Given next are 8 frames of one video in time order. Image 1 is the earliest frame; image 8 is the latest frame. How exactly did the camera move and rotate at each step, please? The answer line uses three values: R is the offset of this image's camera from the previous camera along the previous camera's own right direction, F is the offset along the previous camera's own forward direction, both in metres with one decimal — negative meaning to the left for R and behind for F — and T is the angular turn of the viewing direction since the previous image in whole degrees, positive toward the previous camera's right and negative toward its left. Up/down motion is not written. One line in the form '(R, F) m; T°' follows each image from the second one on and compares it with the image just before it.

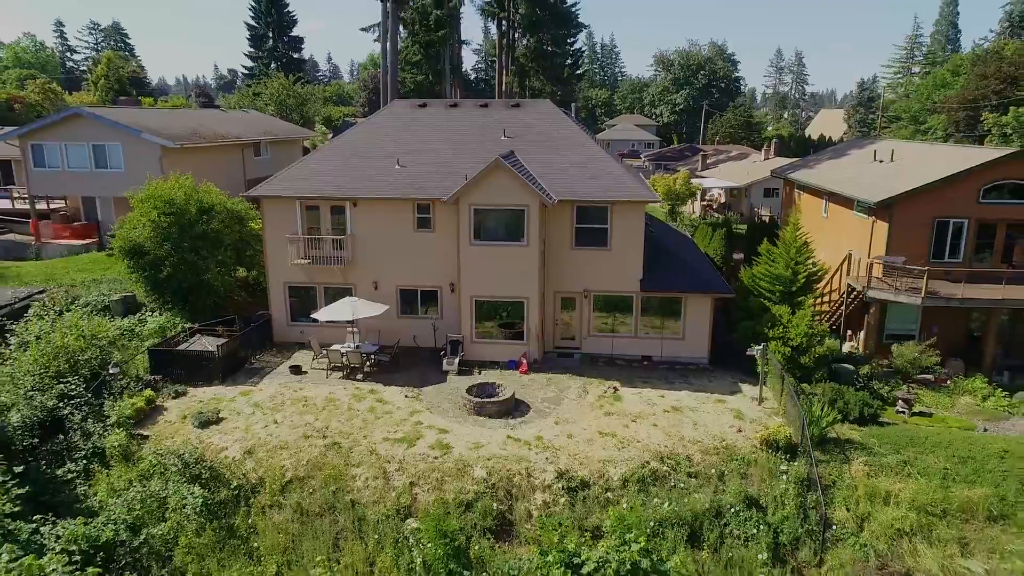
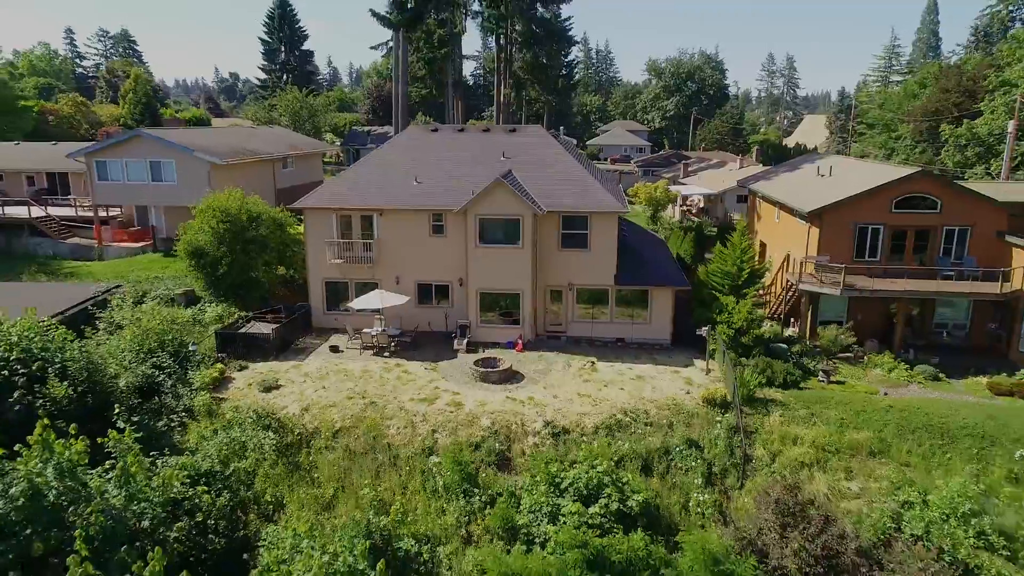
(0.0, -2.1) m; 0°
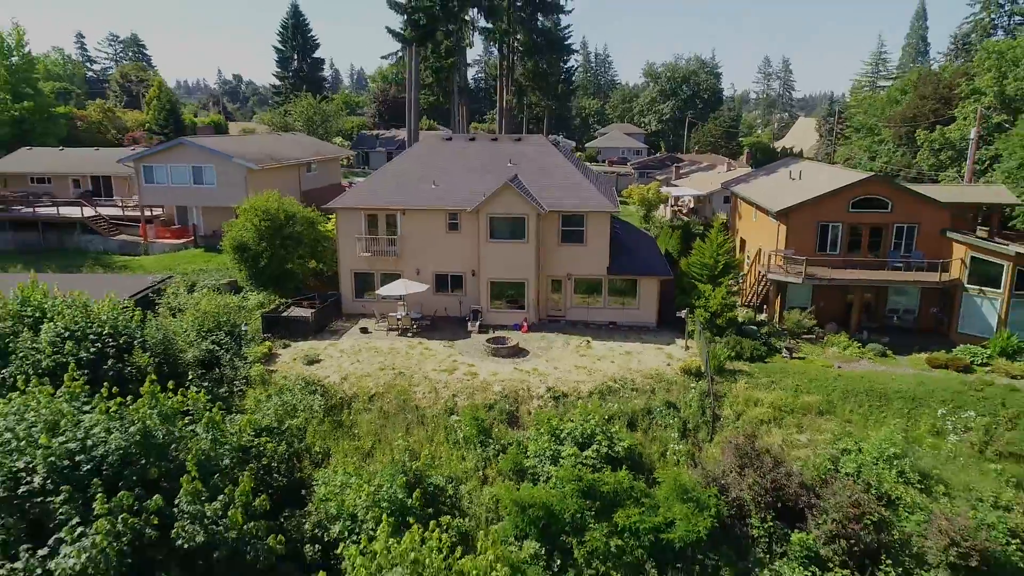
(-0.1, -1.7) m; 0°
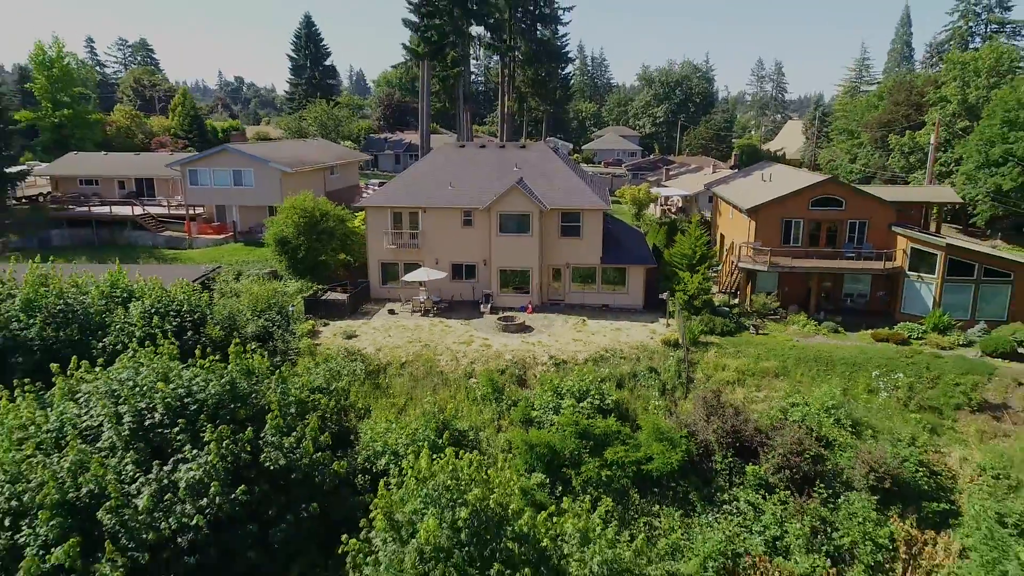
(-0.2, -2.1) m; 0°
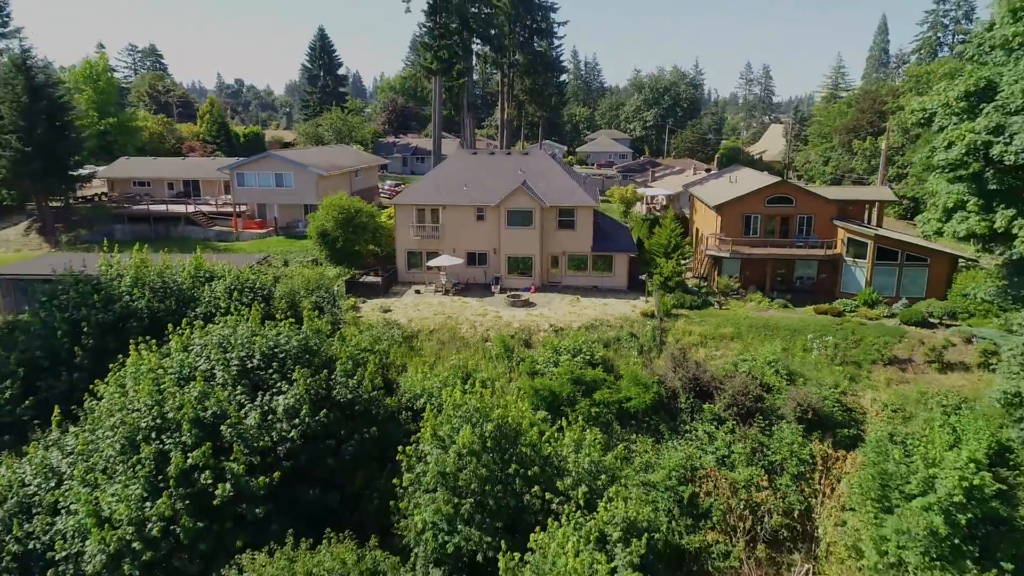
(-0.3, -3.0) m; 0°
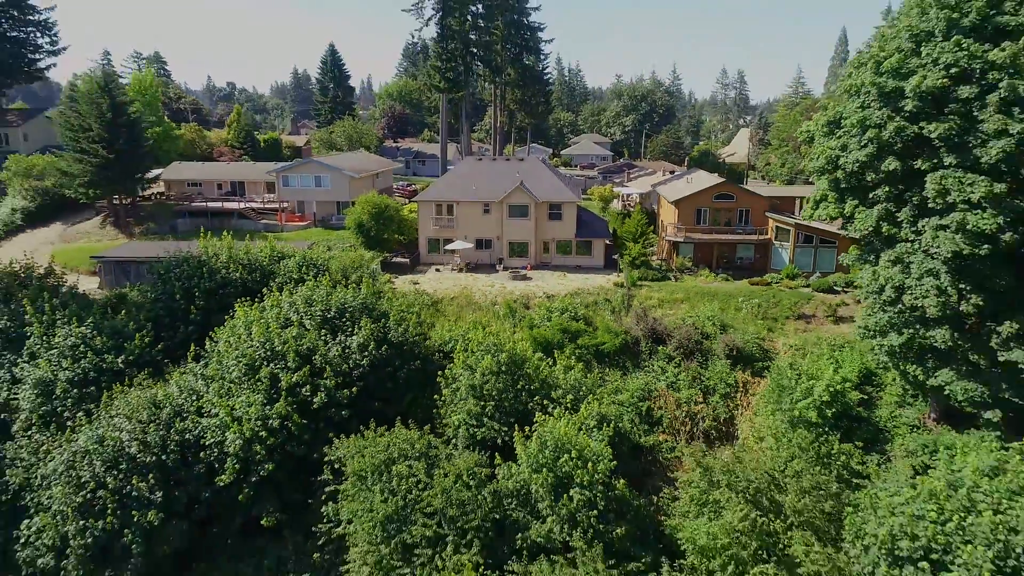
(-0.5, -4.7) m; +1°
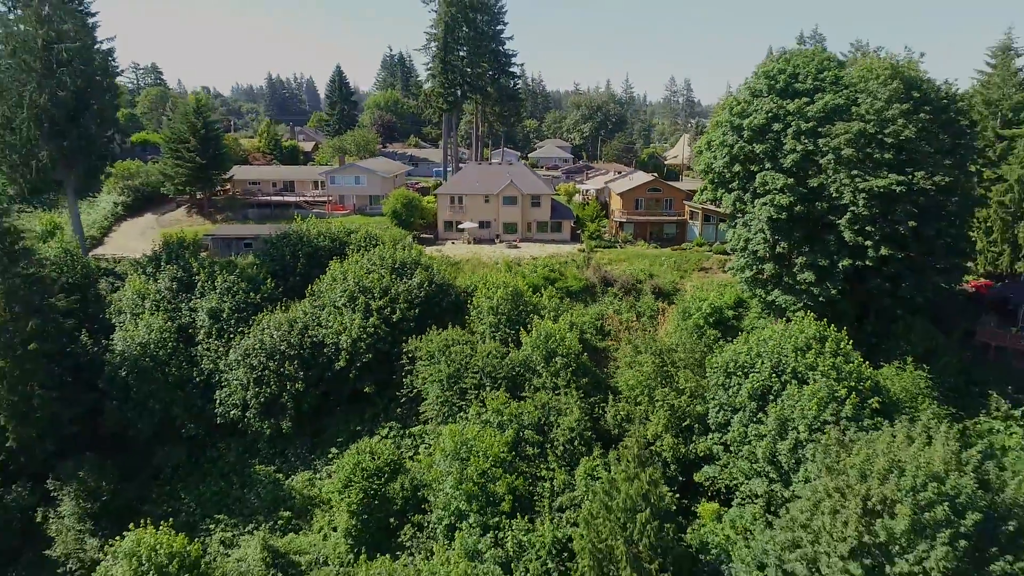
(-1.5, -9.3) m; +3°
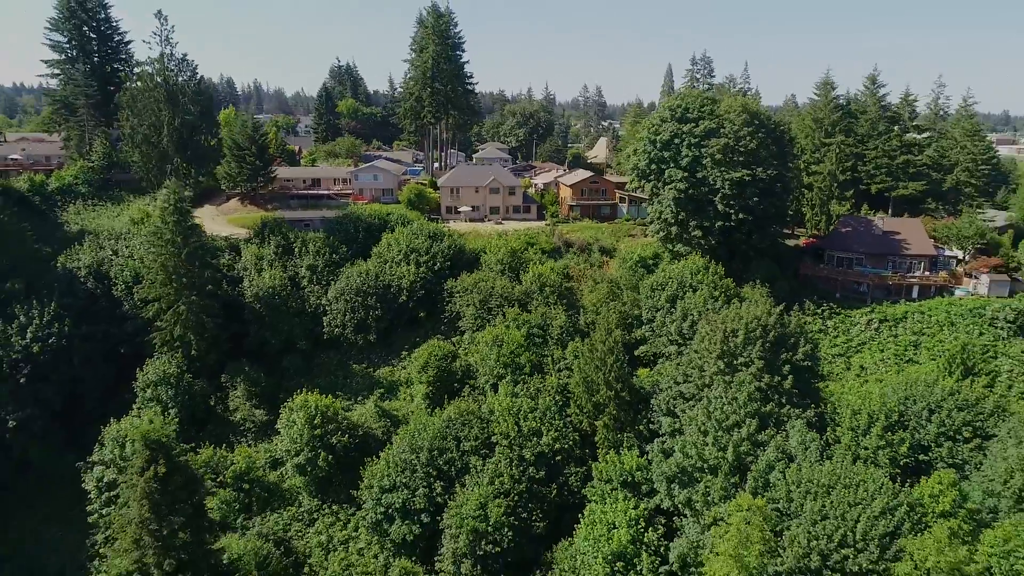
(-4.6, -12.6) m; +7°
